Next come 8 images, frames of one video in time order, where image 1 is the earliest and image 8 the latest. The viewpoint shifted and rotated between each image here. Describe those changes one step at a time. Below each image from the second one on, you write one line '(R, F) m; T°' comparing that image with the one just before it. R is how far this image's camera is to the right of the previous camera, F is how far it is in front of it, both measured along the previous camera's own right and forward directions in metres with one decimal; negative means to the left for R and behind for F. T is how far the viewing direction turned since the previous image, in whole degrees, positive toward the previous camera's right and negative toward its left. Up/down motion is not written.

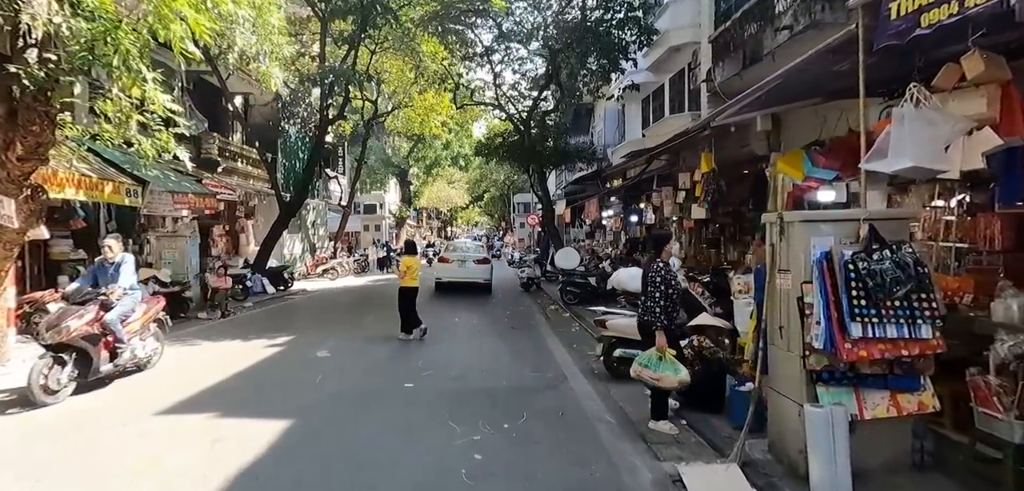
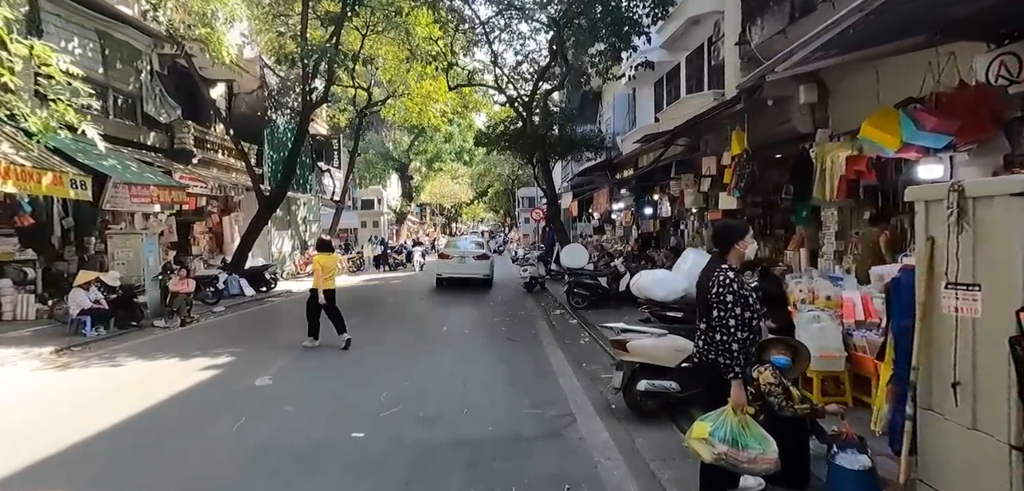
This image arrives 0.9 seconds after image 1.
(+0.1, +1.5) m; -1°
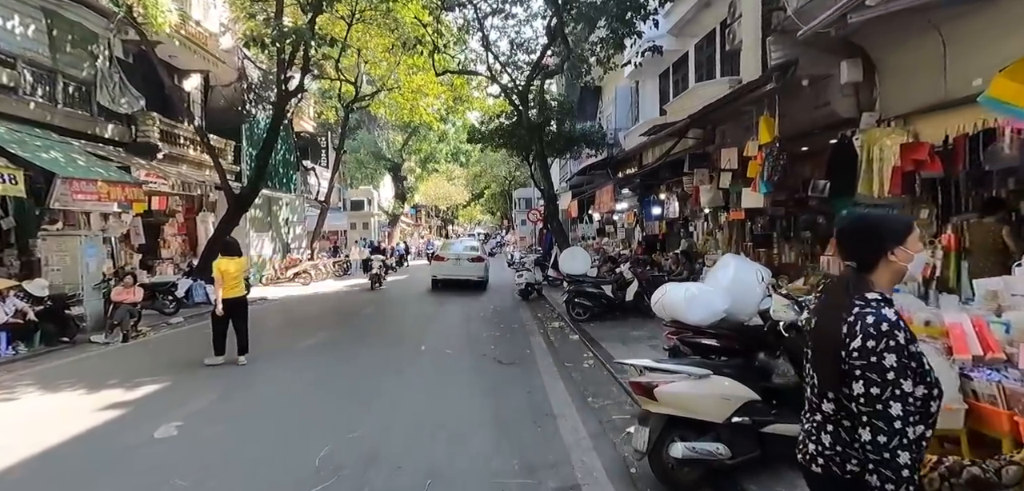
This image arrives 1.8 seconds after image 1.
(+0.1, +1.3) m; 0°
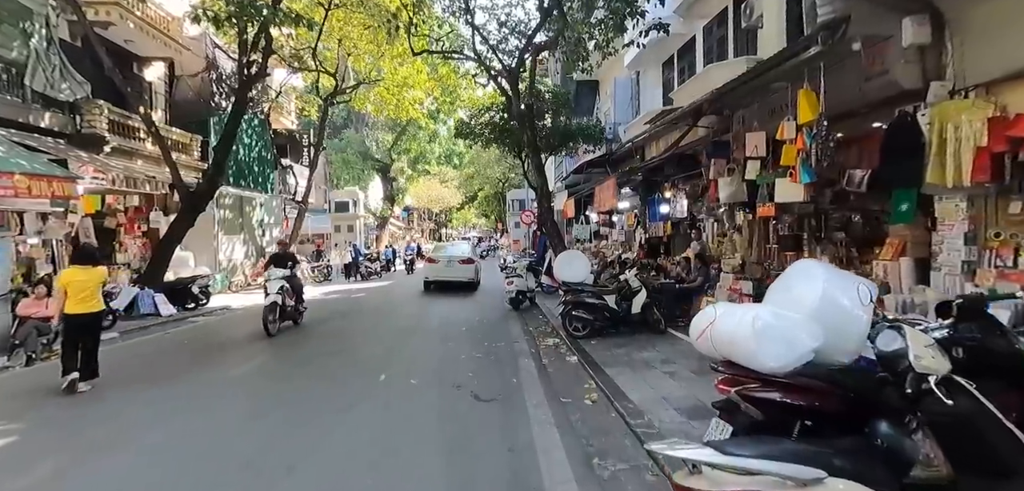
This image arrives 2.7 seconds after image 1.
(+0.1, +1.5) m; 0°
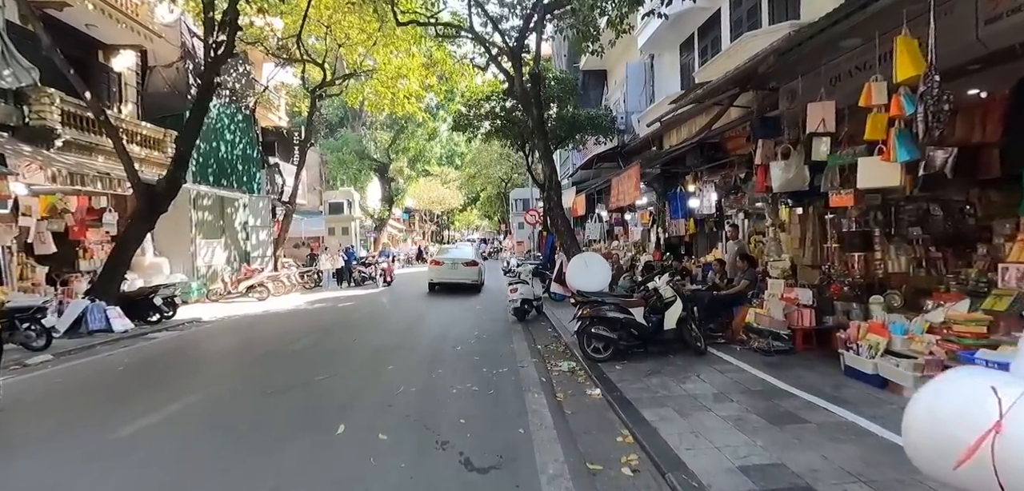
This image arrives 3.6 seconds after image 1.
(0.0, +1.6) m; 0°
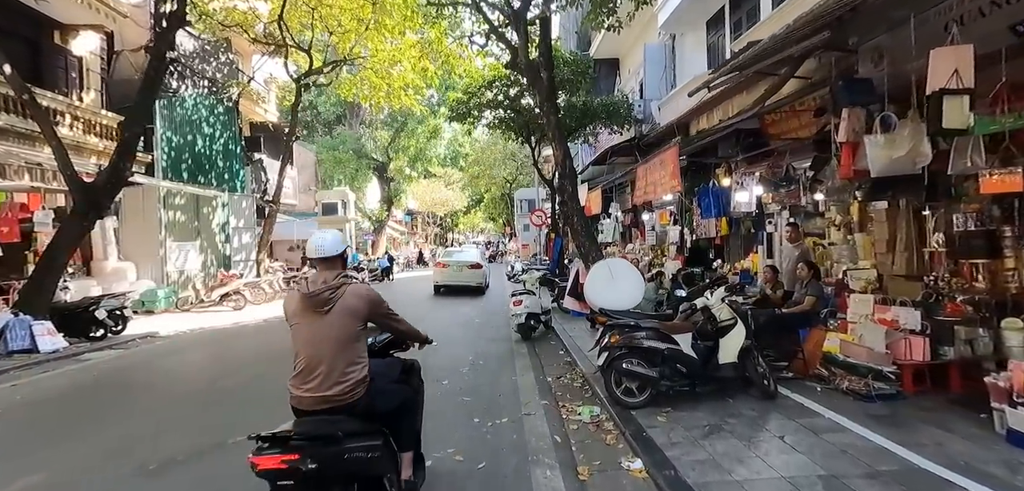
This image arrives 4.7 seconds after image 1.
(0.0, +1.7) m; -1°
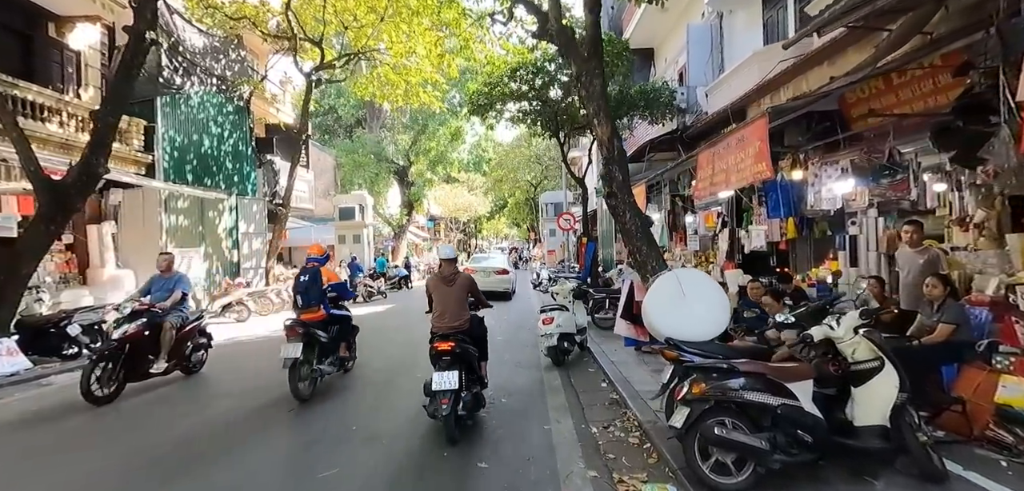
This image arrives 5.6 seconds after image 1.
(-0.1, +1.5) m; -2°
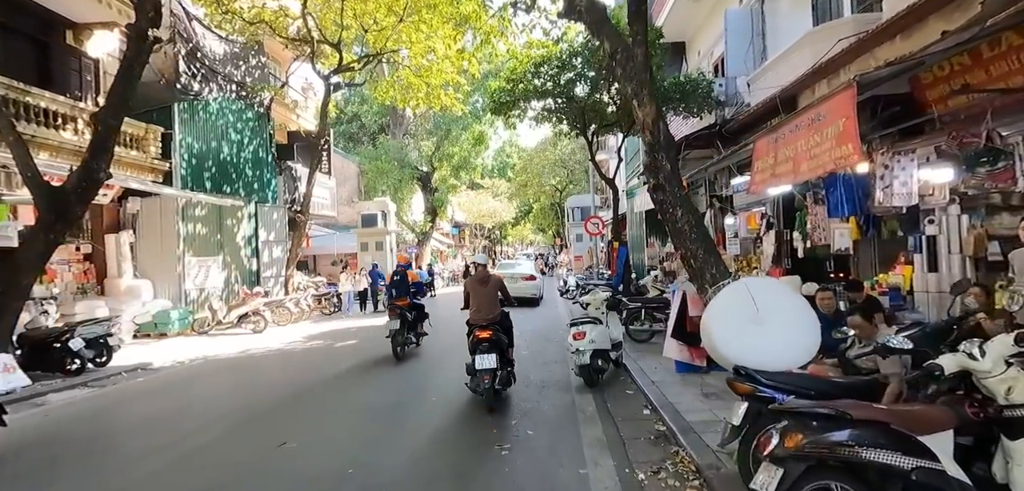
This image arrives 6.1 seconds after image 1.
(0.0, +0.8) m; -3°
